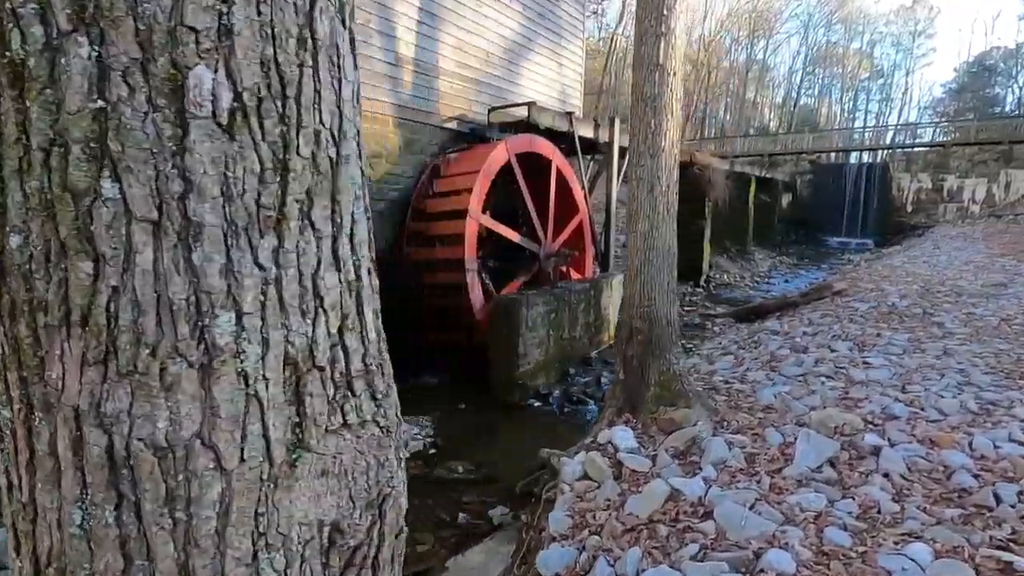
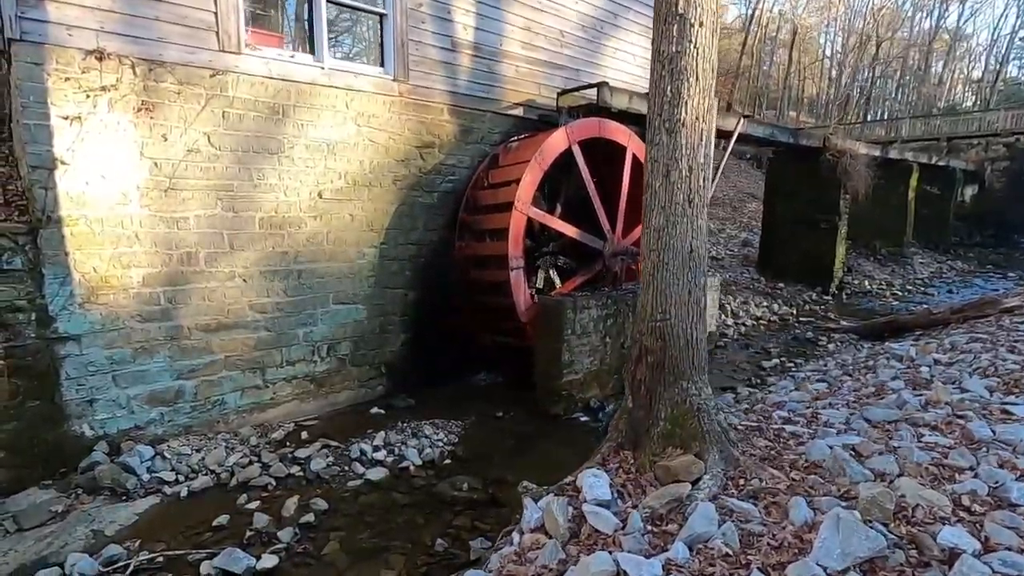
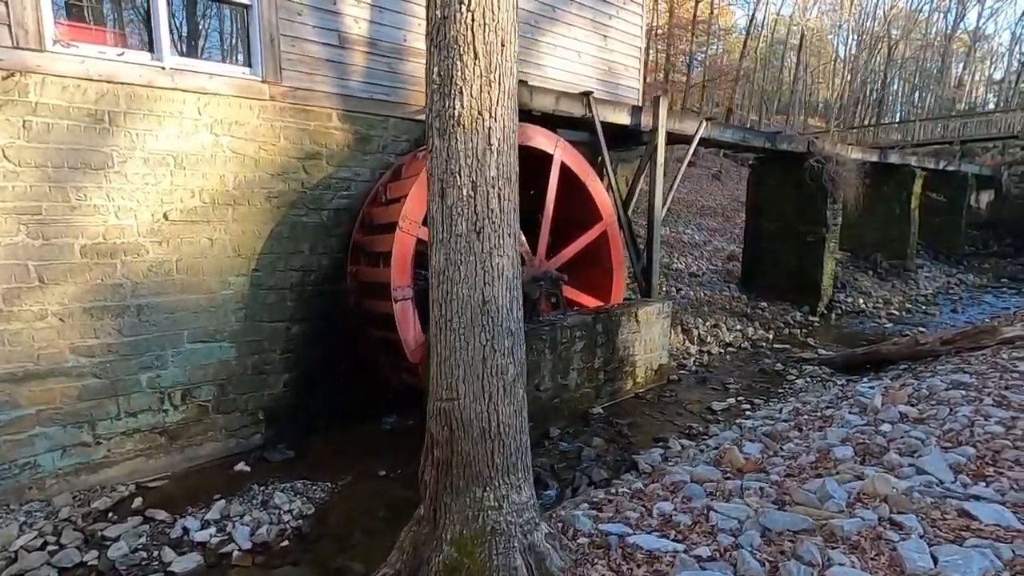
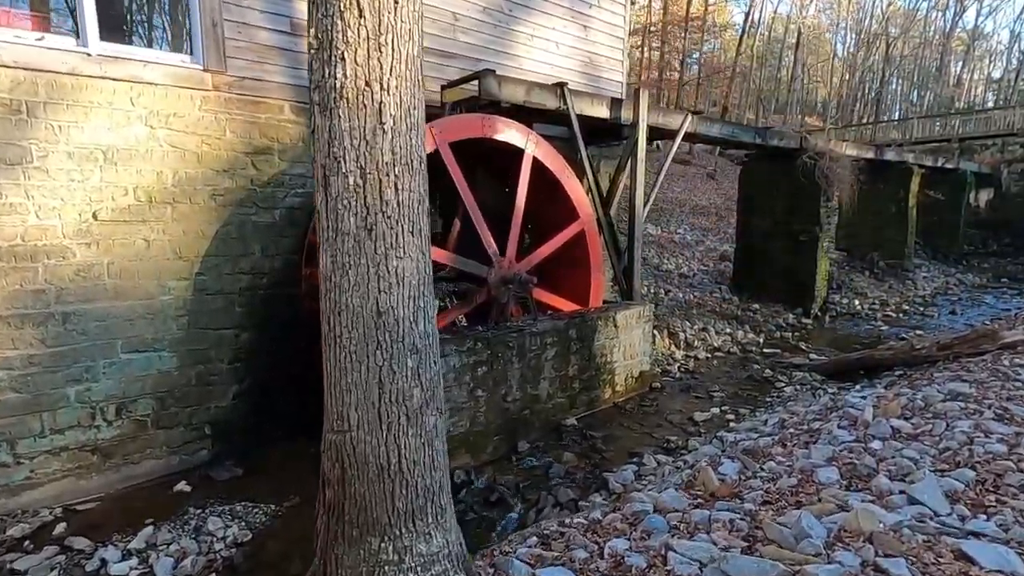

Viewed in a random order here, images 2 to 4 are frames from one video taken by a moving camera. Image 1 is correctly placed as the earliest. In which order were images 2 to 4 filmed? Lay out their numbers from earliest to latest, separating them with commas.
2, 3, 4
